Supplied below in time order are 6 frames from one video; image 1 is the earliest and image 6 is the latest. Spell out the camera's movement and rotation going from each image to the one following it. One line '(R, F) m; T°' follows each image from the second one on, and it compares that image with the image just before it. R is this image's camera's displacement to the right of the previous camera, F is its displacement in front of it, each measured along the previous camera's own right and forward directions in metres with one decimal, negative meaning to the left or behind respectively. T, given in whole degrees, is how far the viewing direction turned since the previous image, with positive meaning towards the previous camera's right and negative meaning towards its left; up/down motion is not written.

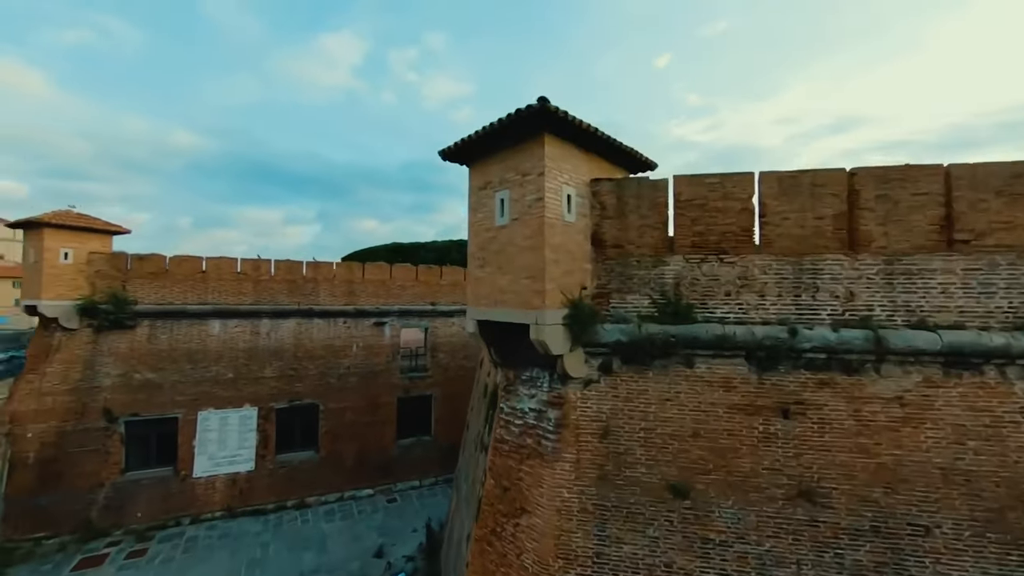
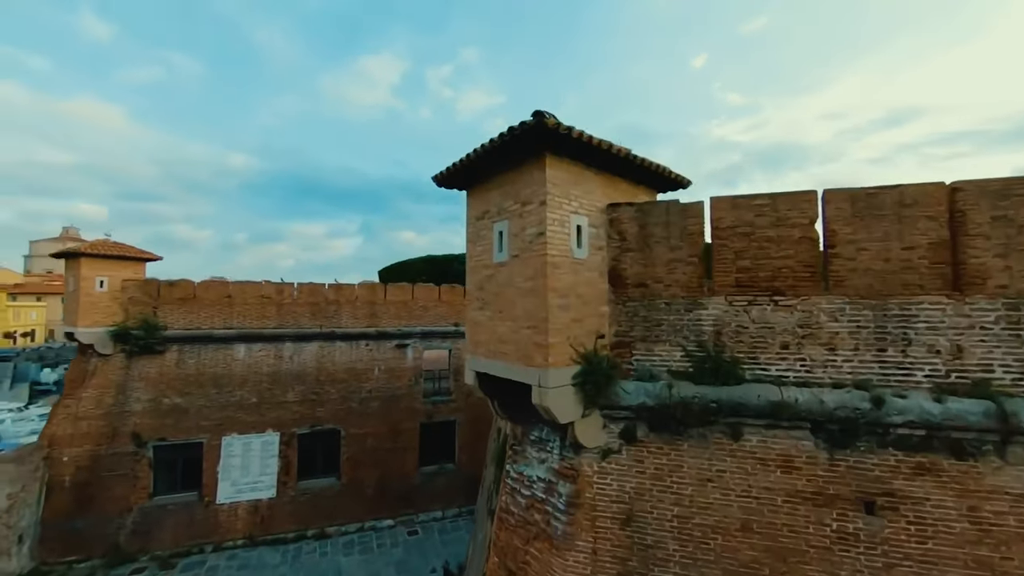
(+0.3, +0.6) m; -5°
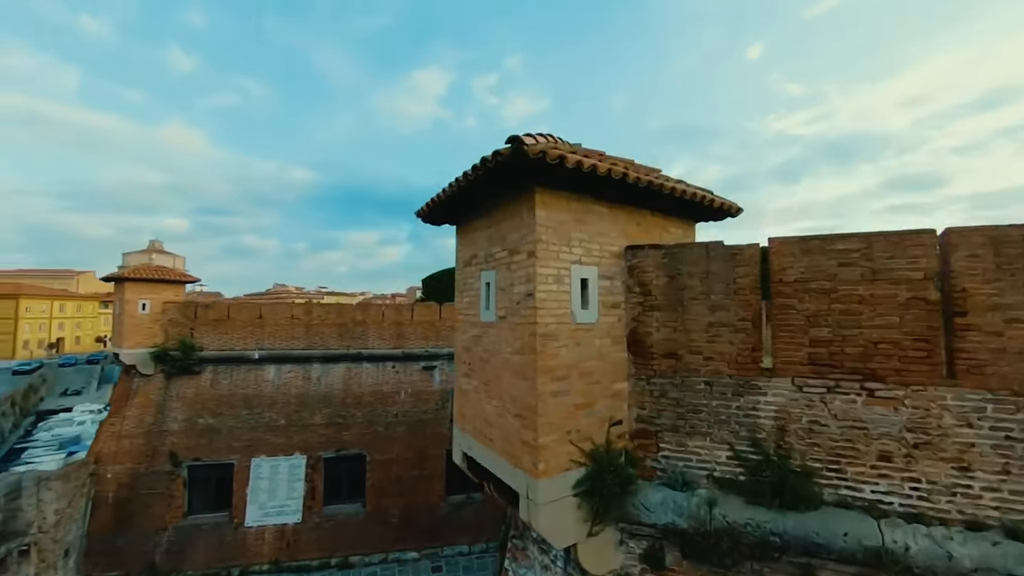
(+0.4, +0.7) m; -6°
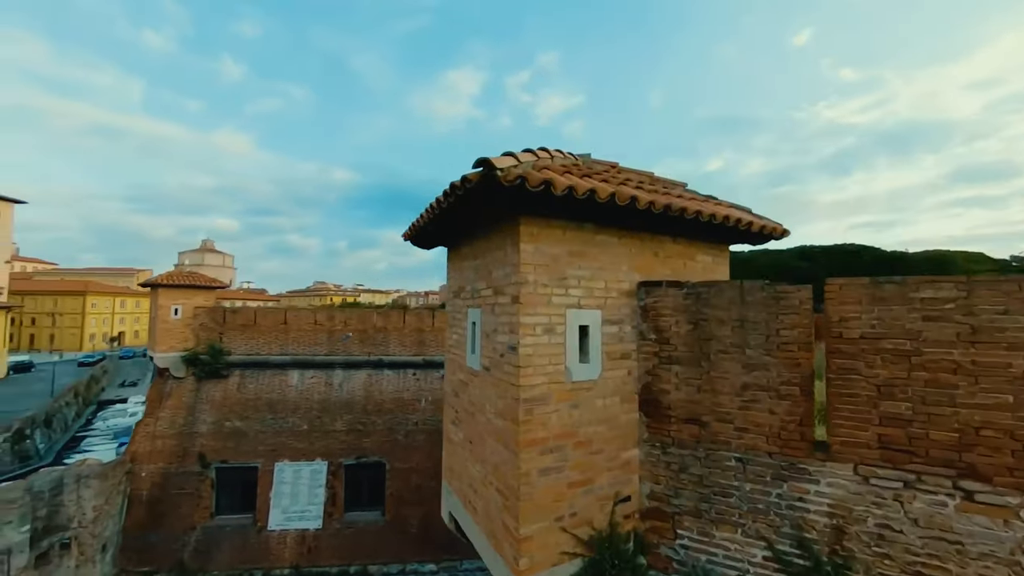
(+0.2, +0.4) m; -5°
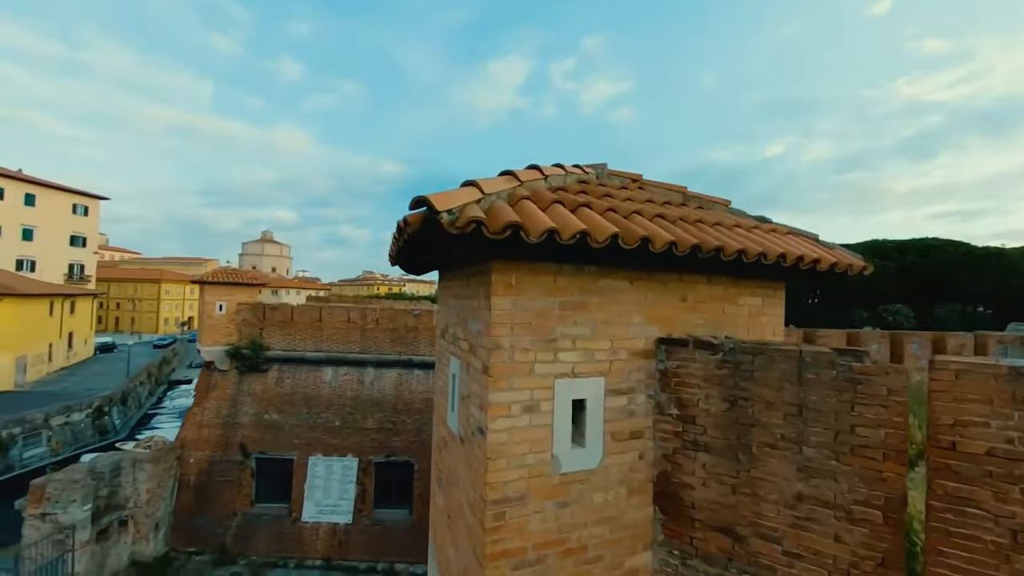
(+0.2, +0.4) m; -6°
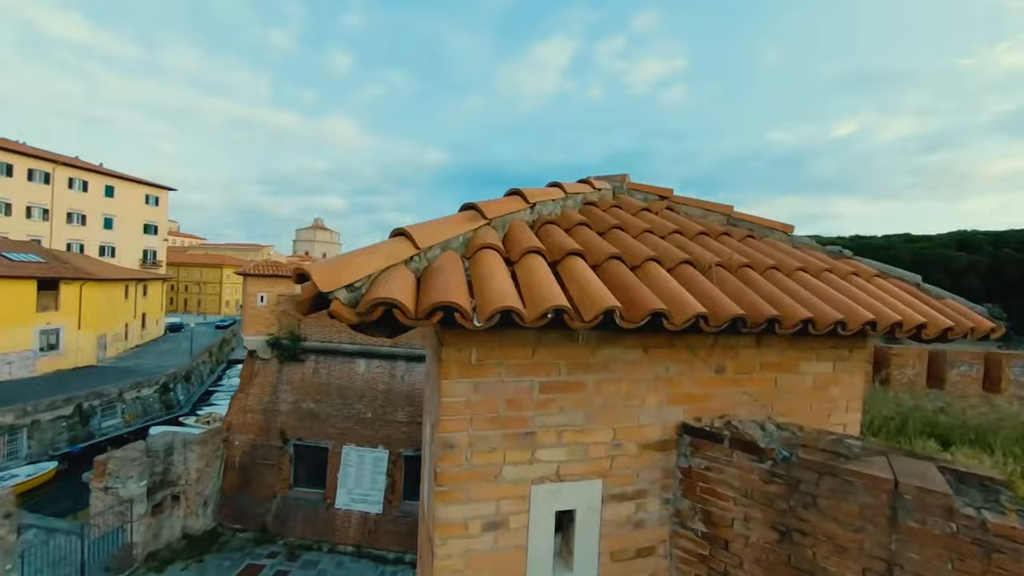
(+0.2, +0.4) m; -6°
